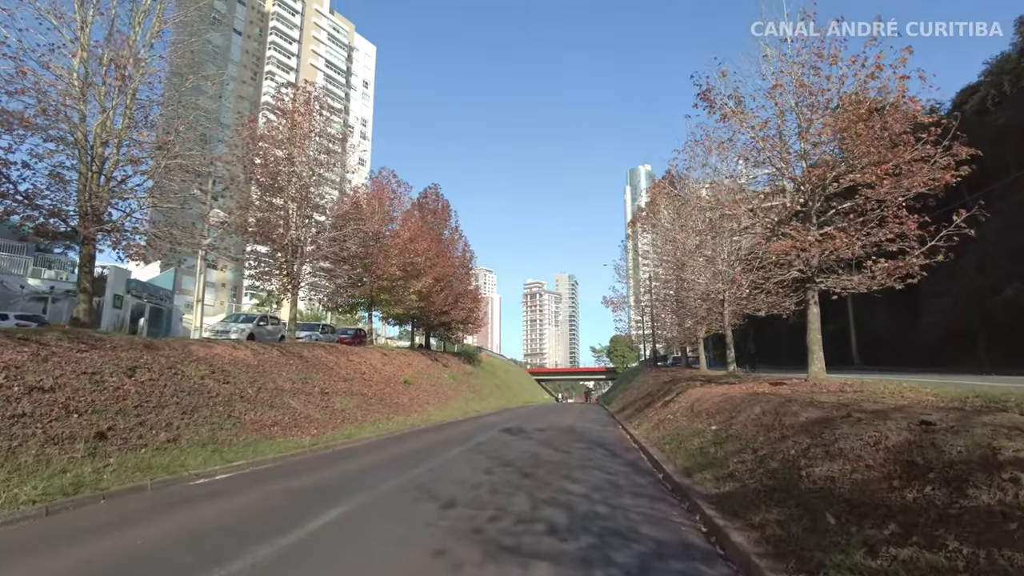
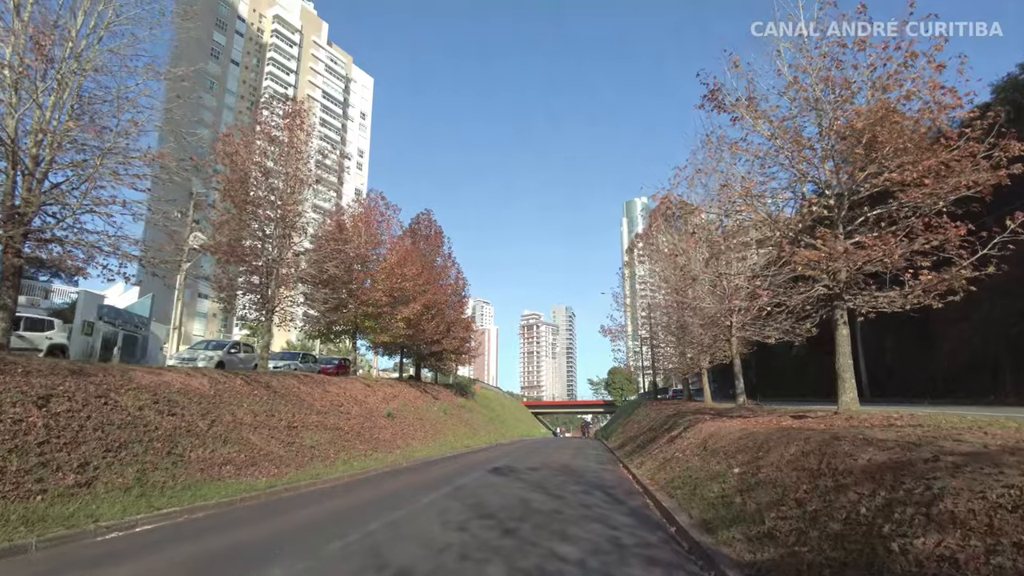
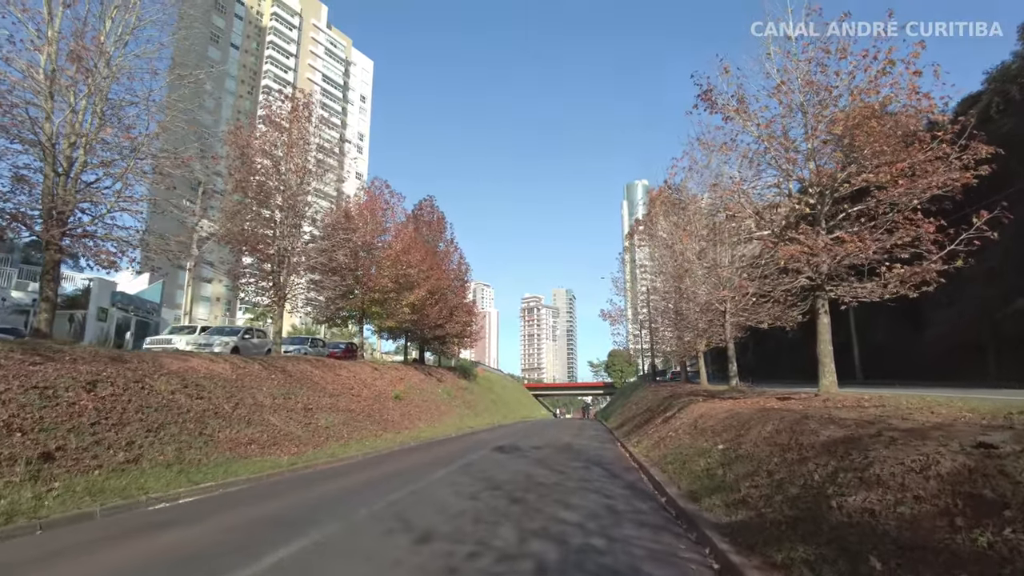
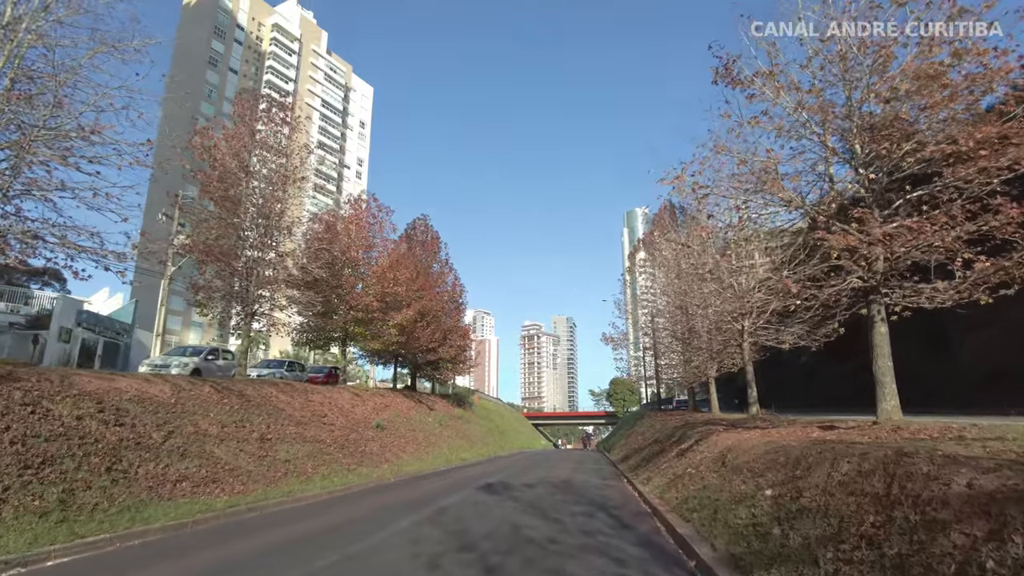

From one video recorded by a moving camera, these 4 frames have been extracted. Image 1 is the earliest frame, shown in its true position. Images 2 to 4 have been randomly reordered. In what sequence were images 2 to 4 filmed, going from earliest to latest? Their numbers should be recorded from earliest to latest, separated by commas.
3, 2, 4
